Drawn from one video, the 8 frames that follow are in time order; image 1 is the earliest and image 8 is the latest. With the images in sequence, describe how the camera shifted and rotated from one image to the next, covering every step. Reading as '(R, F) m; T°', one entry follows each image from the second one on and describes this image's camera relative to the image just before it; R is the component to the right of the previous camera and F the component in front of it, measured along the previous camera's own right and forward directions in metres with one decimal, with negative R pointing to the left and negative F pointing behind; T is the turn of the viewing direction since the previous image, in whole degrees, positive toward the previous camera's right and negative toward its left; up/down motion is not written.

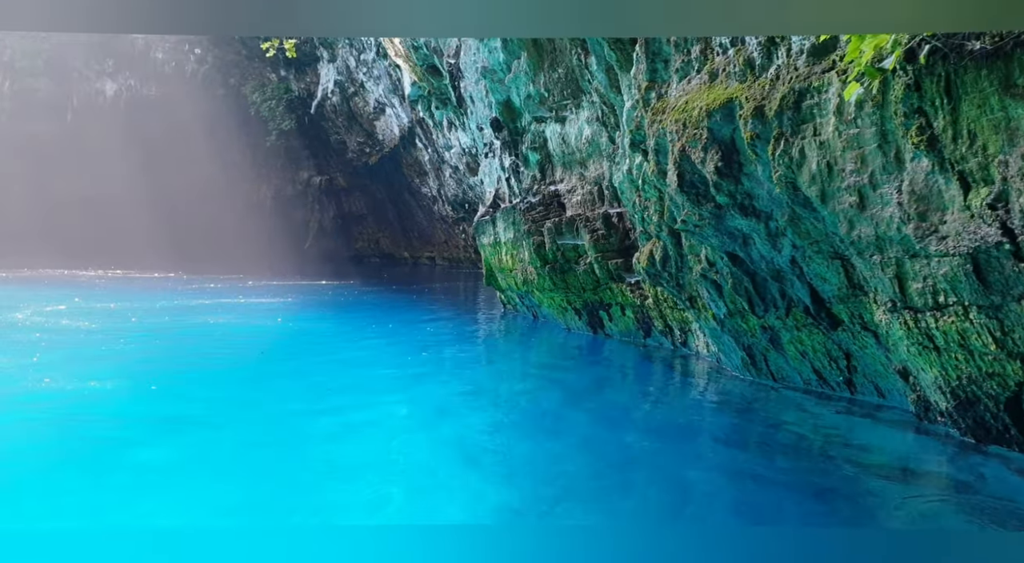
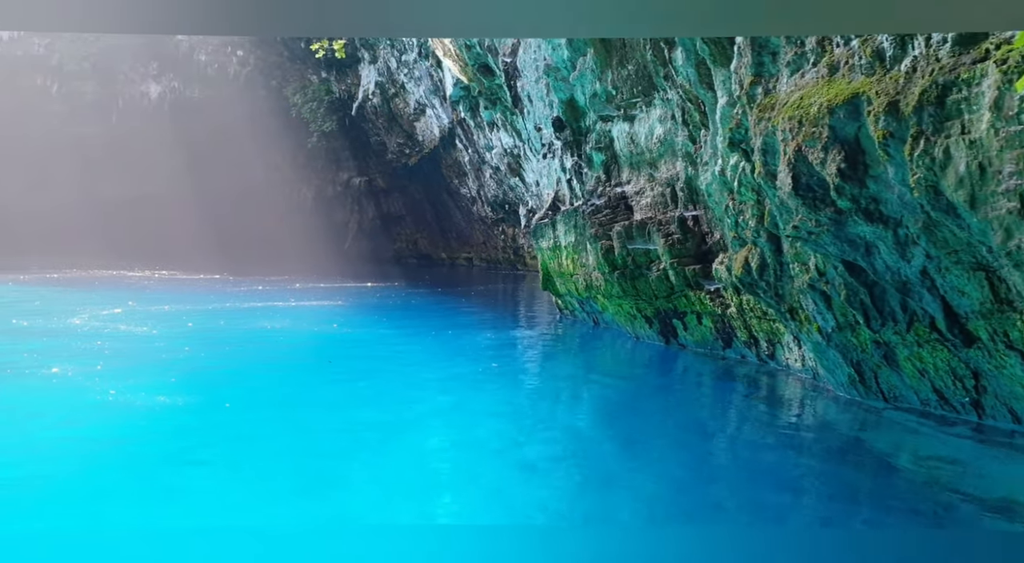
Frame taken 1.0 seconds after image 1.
(-0.6, +0.4) m; -3°
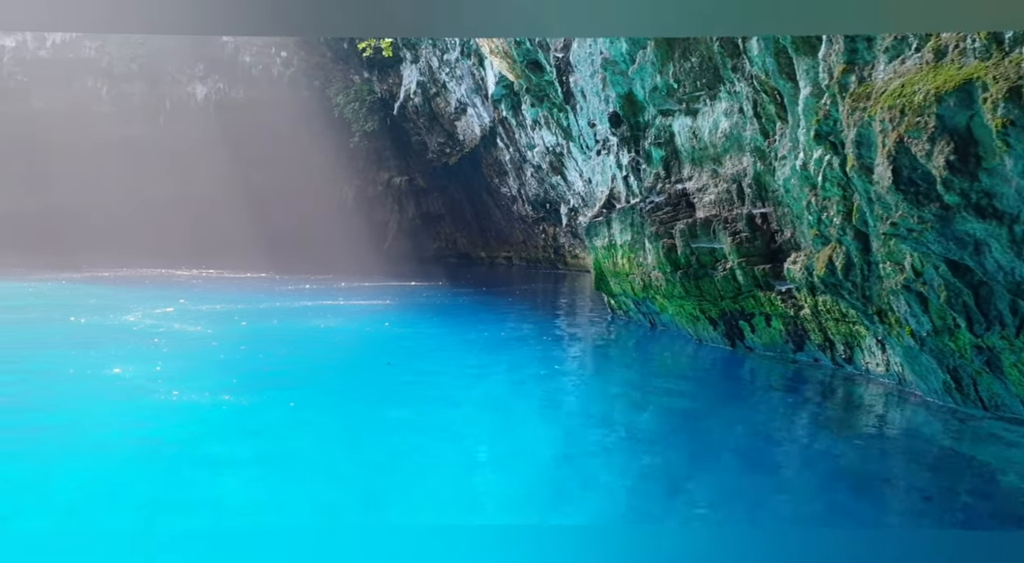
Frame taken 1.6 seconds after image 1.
(-0.3, +0.2) m; -3°
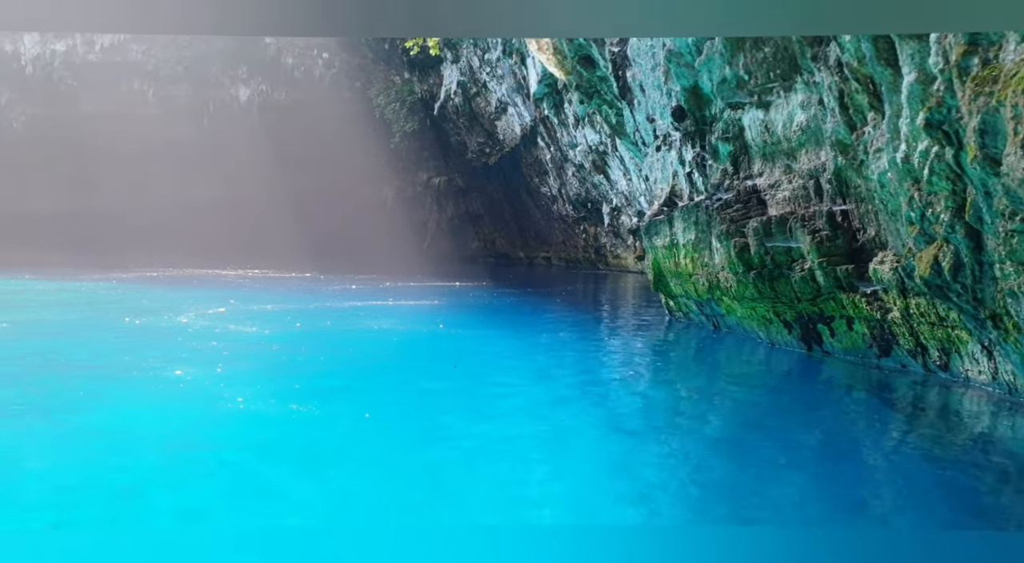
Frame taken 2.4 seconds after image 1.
(-0.4, +0.3) m; -3°
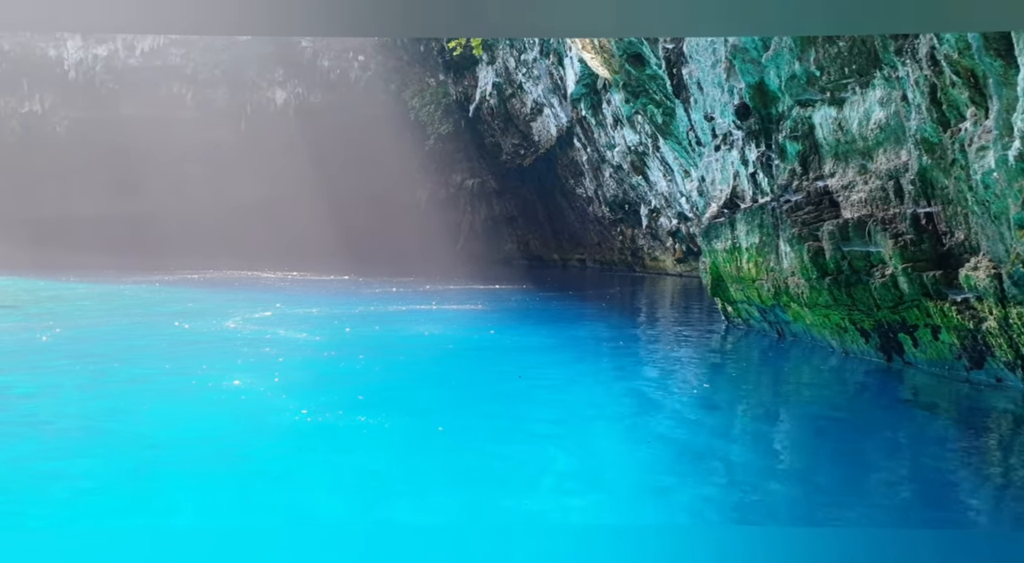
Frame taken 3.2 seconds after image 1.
(-0.4, +0.3) m; -2°
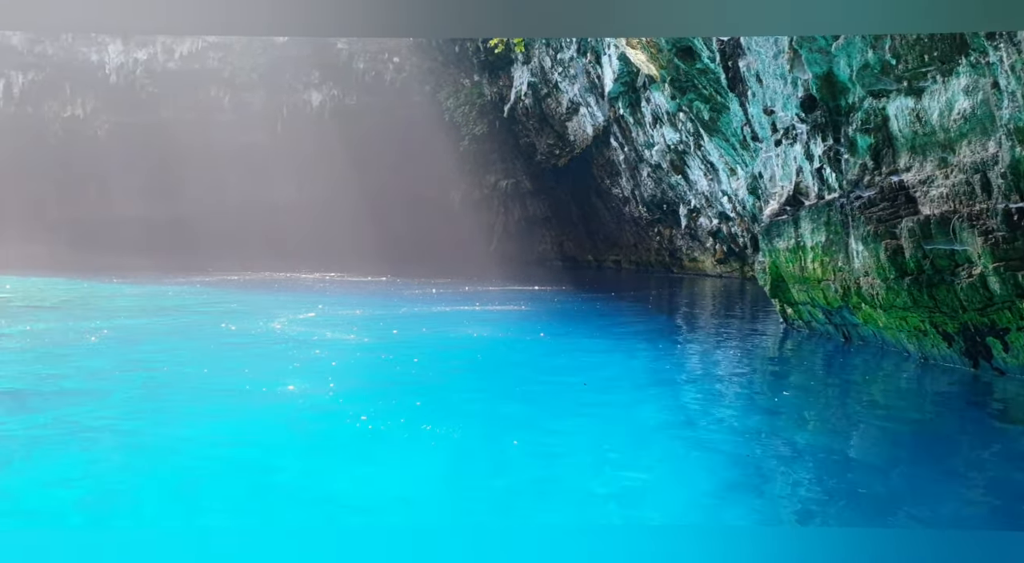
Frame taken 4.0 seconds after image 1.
(-0.4, +0.3) m; -2°
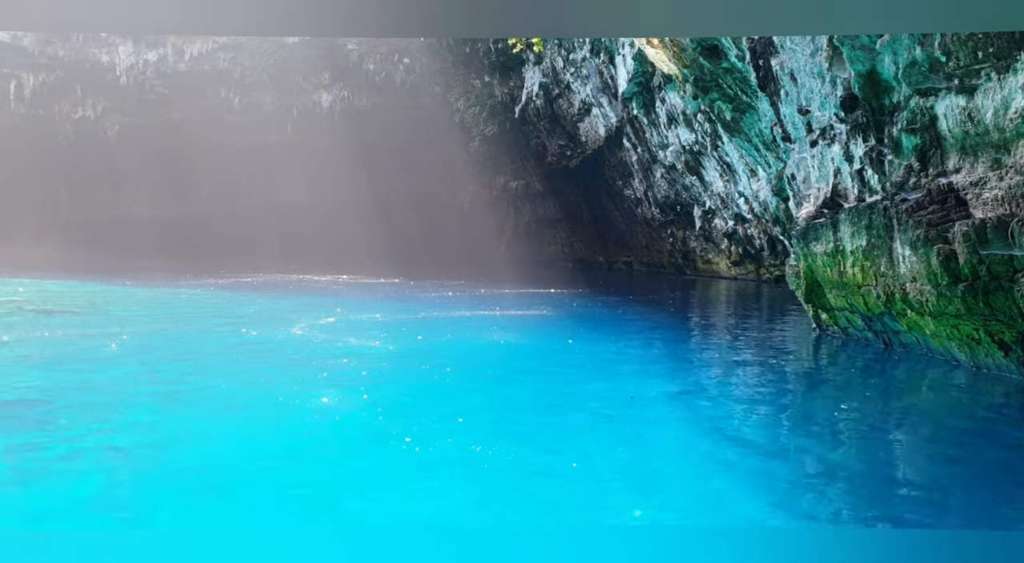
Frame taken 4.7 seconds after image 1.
(-0.4, +0.3) m; 0°
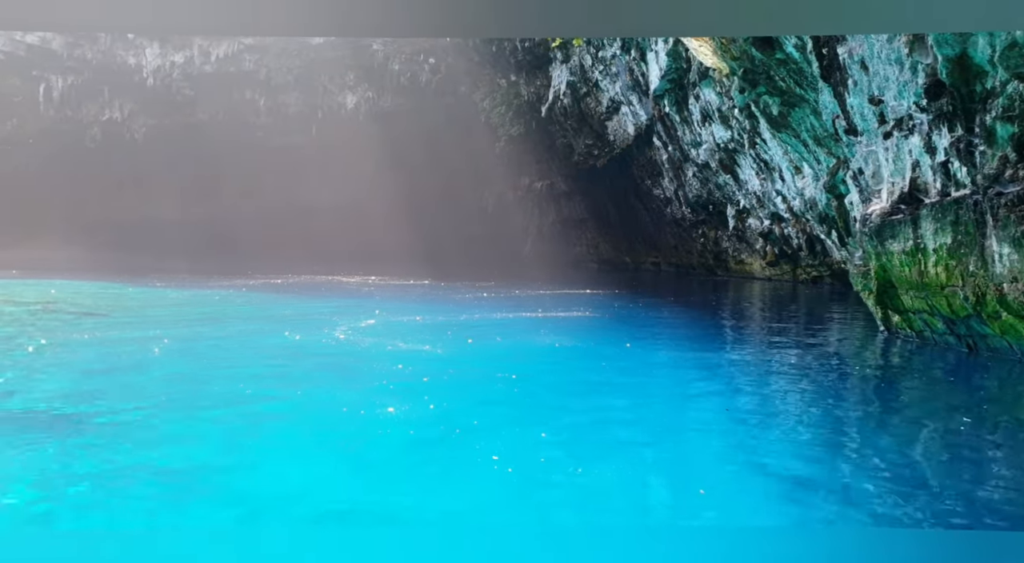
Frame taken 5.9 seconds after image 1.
(-0.6, +0.5) m; -1°
